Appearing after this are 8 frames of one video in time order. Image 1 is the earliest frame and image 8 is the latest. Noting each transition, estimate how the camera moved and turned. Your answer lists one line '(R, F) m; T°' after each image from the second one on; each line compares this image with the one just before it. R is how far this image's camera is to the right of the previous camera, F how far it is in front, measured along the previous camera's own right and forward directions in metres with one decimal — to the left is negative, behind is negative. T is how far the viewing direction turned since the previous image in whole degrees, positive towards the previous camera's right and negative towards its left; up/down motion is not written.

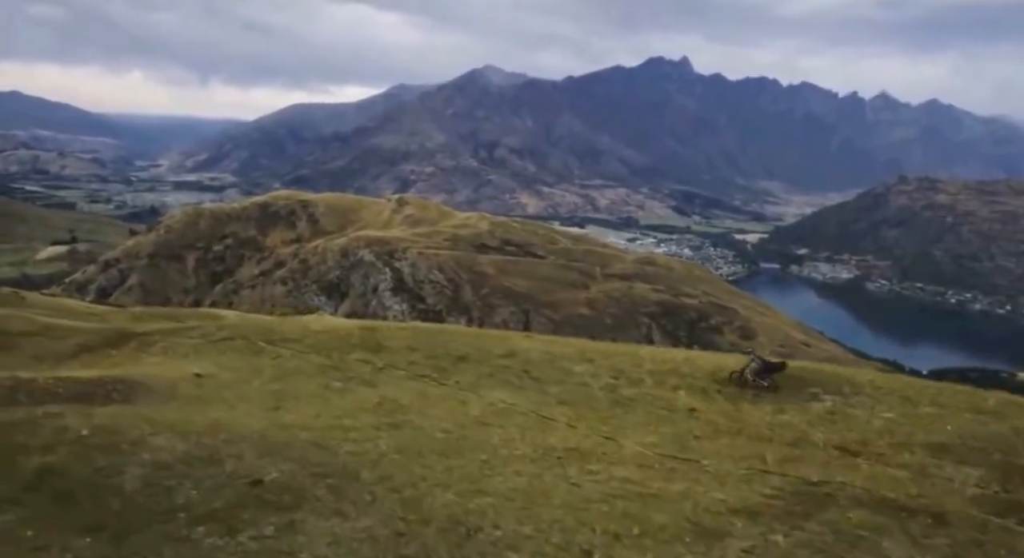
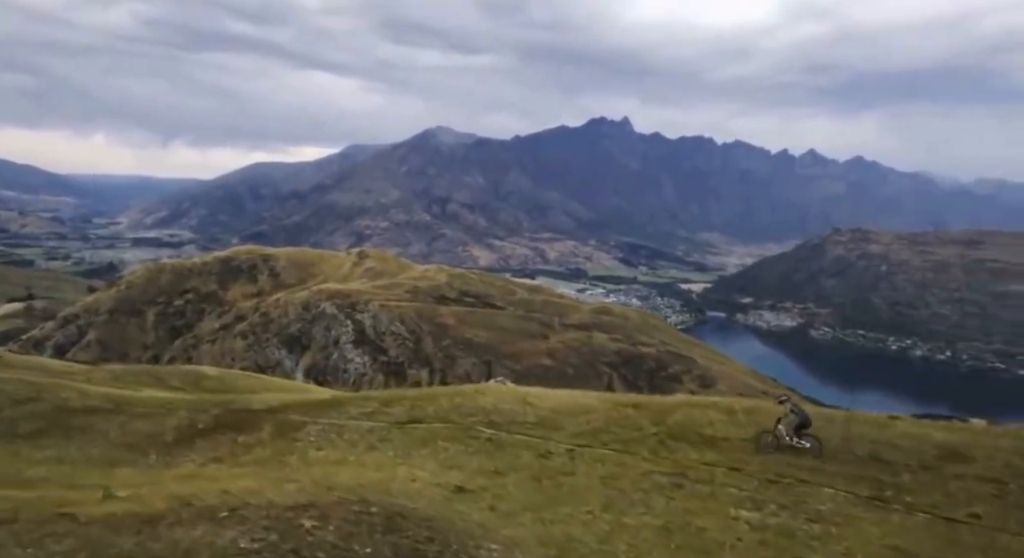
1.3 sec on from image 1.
(-7.9, +6.4) m; +2°
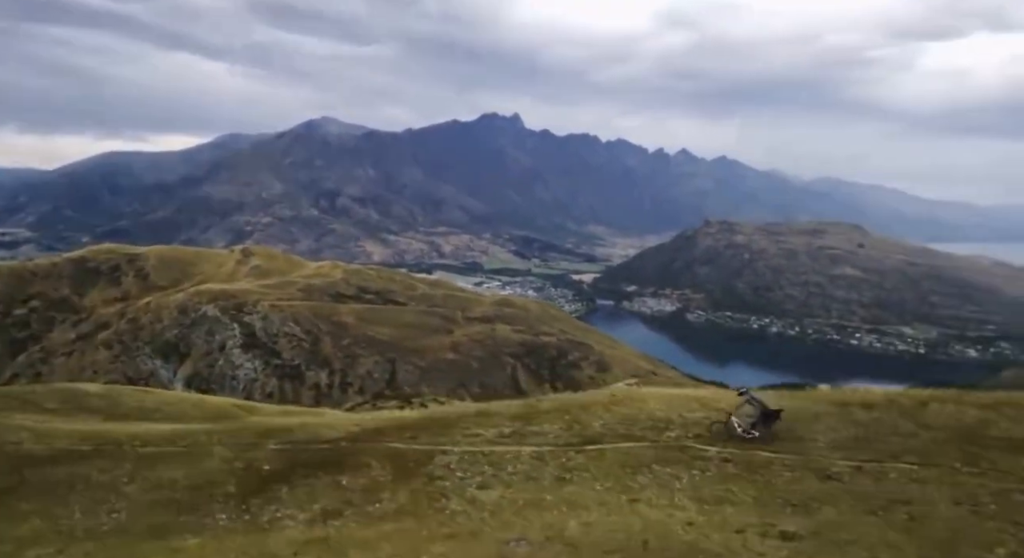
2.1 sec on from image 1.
(-5.8, +3.7) m; +9°
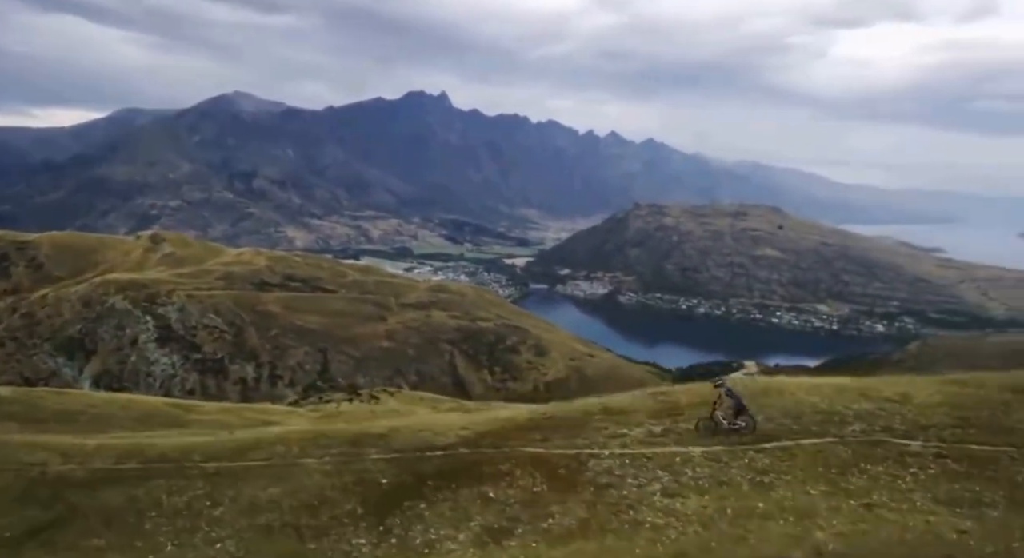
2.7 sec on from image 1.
(-4.3, +1.5) m; +6°
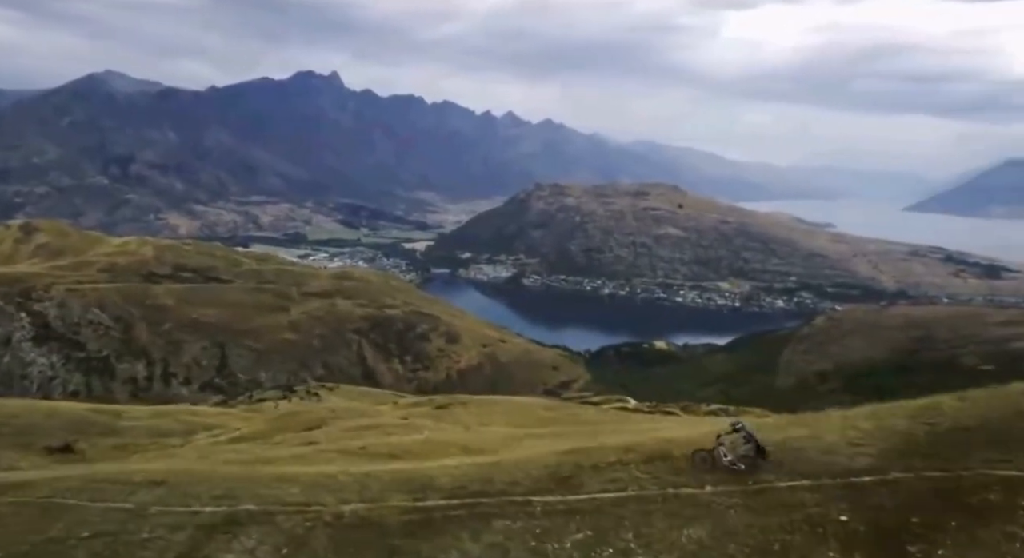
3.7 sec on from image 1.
(-9.4, +3.6) m; +8°
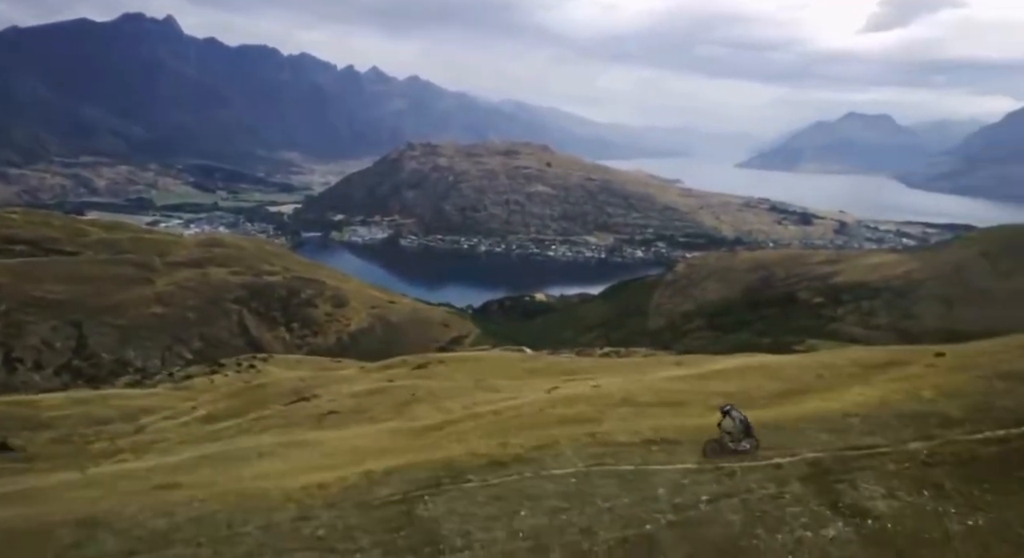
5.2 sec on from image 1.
(-13.2, +1.7) m; +9°
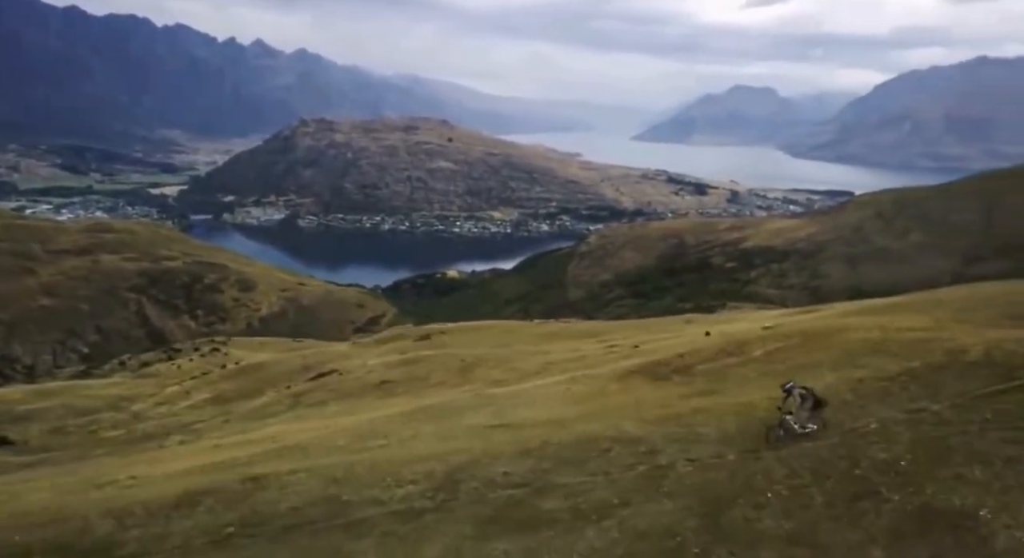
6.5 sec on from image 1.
(-13.9, +0.1) m; +7°
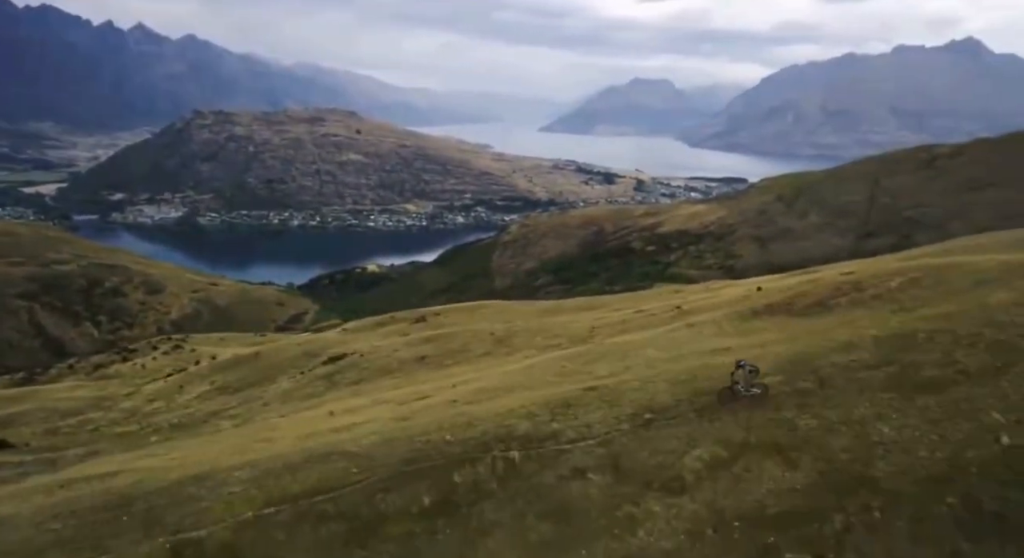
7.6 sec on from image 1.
(-11.2, -1.8) m; +6°
